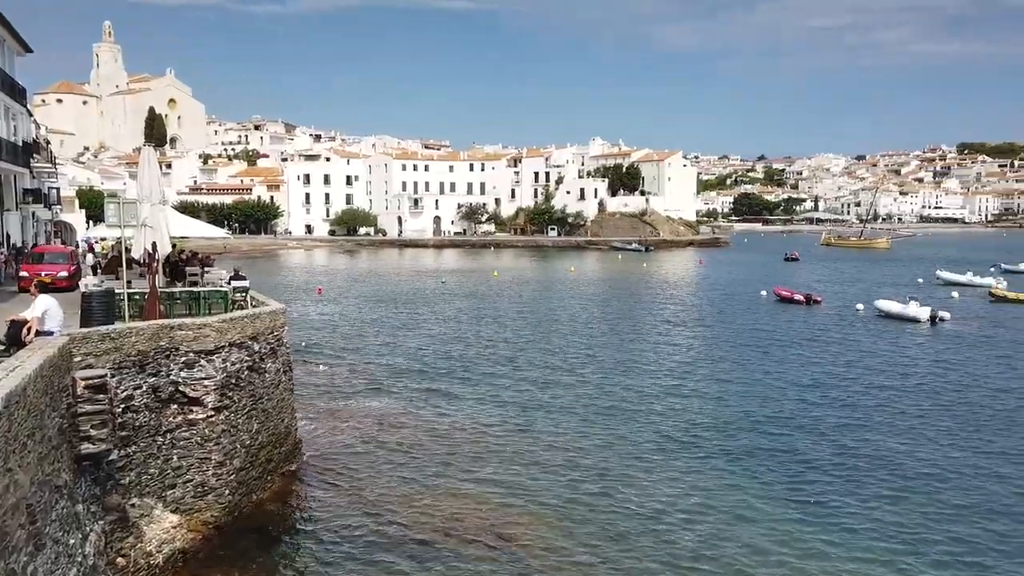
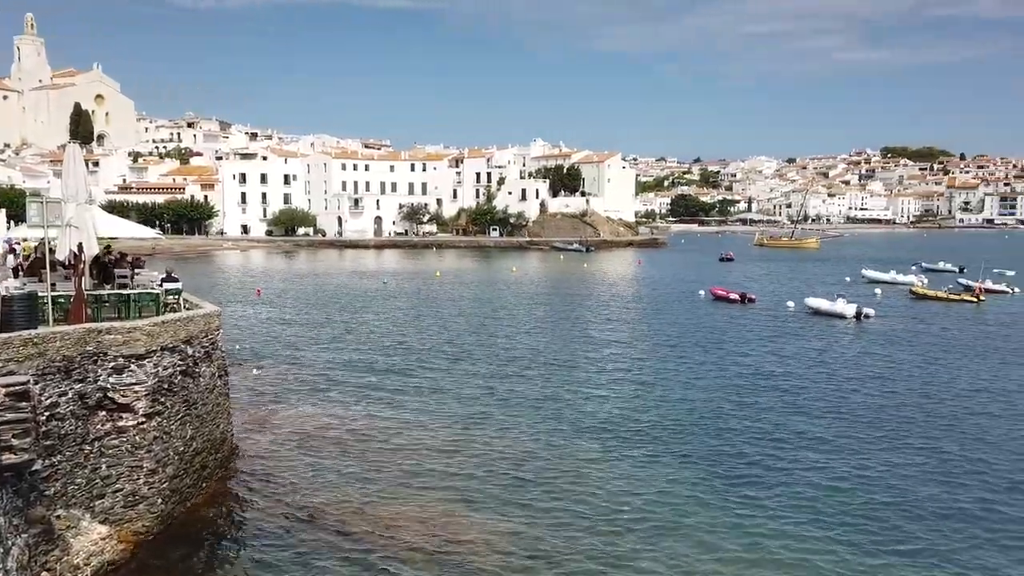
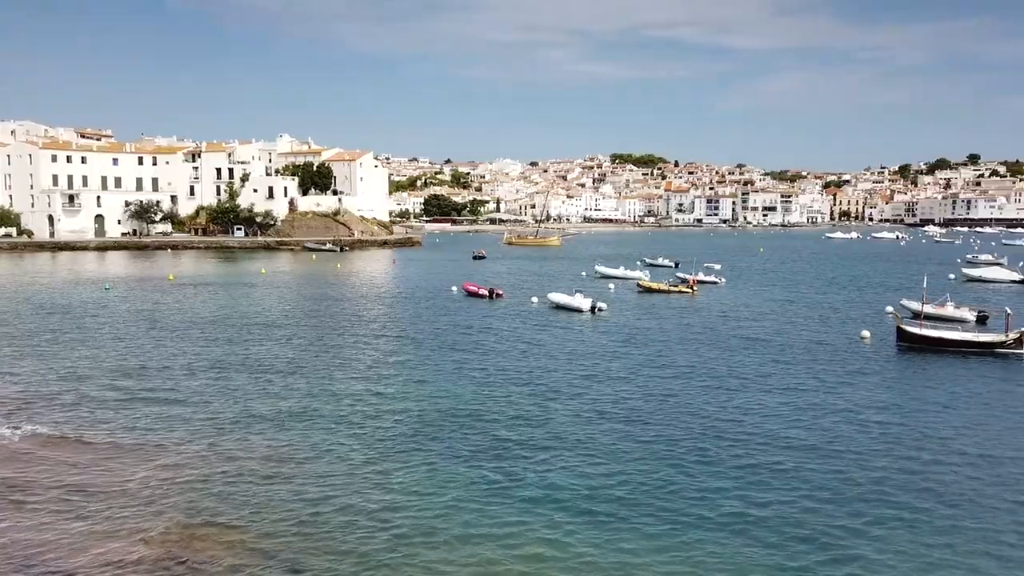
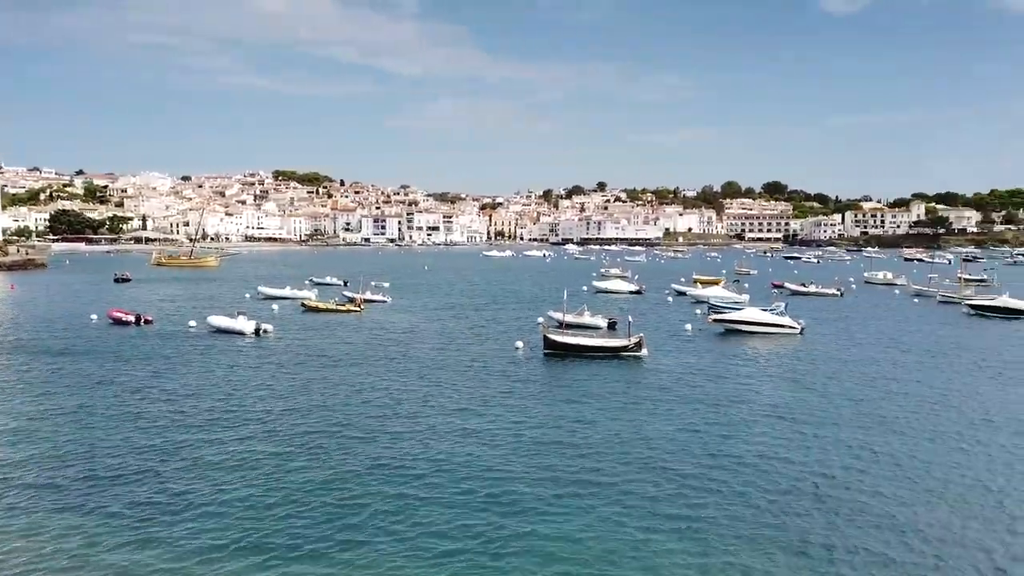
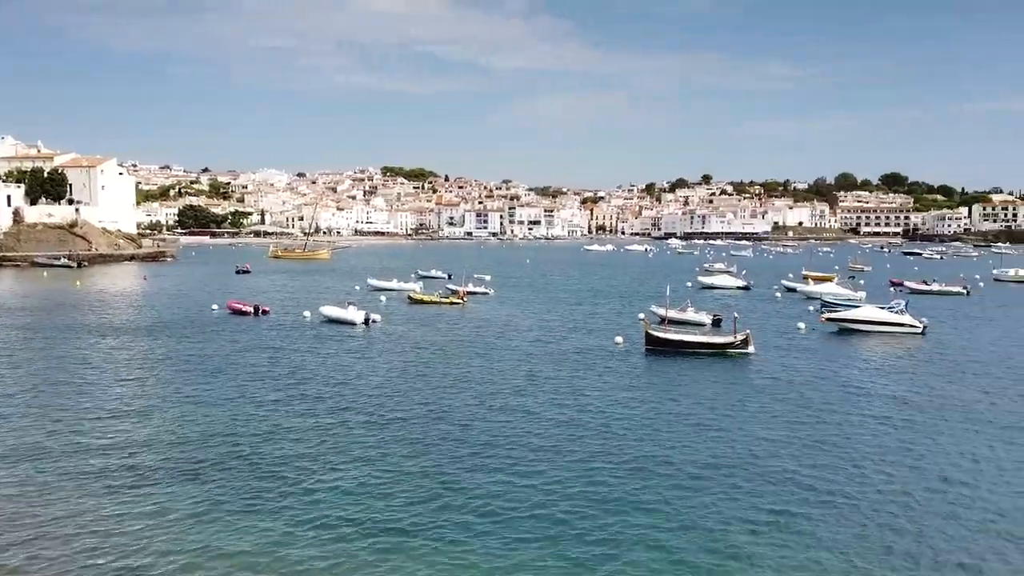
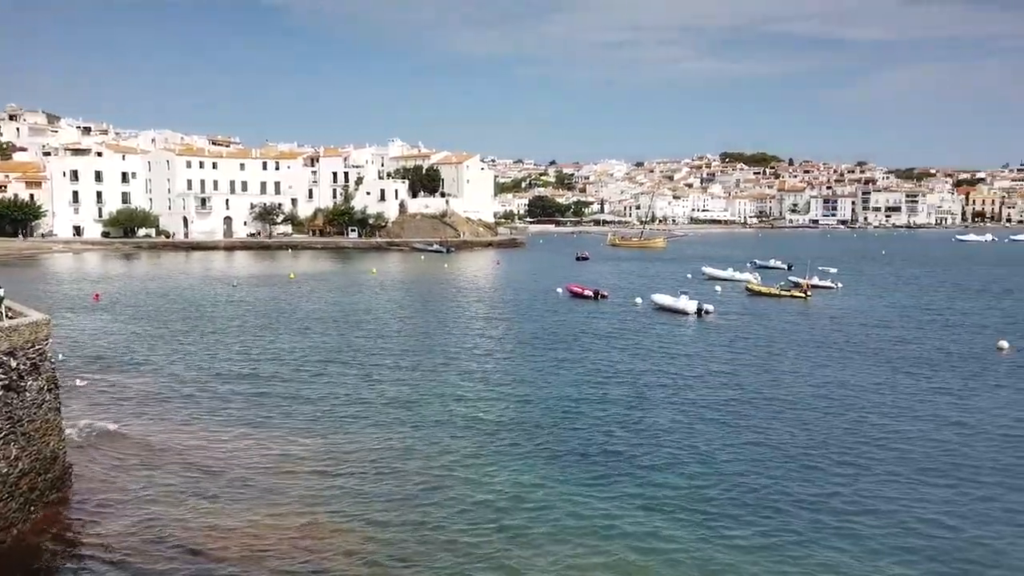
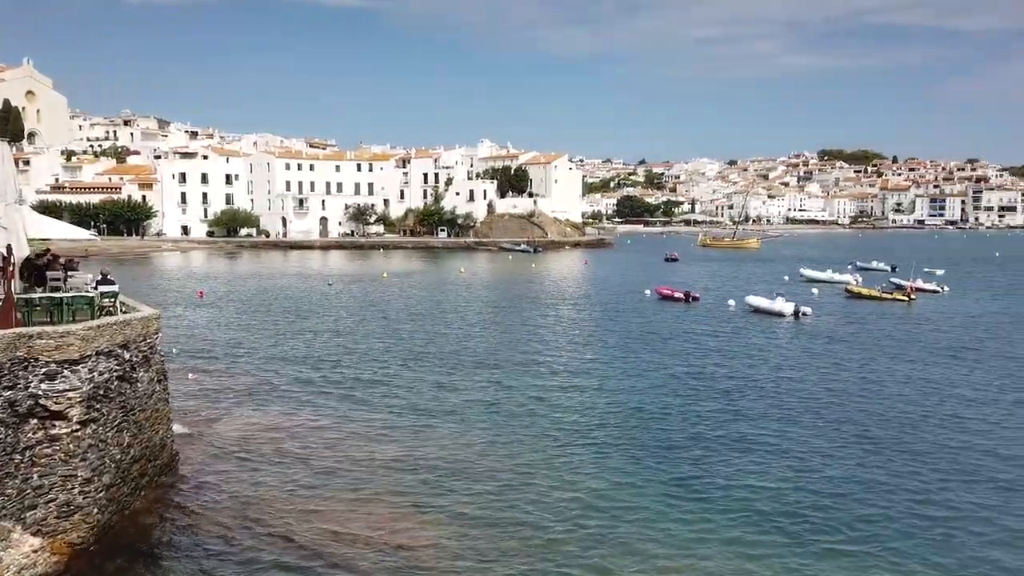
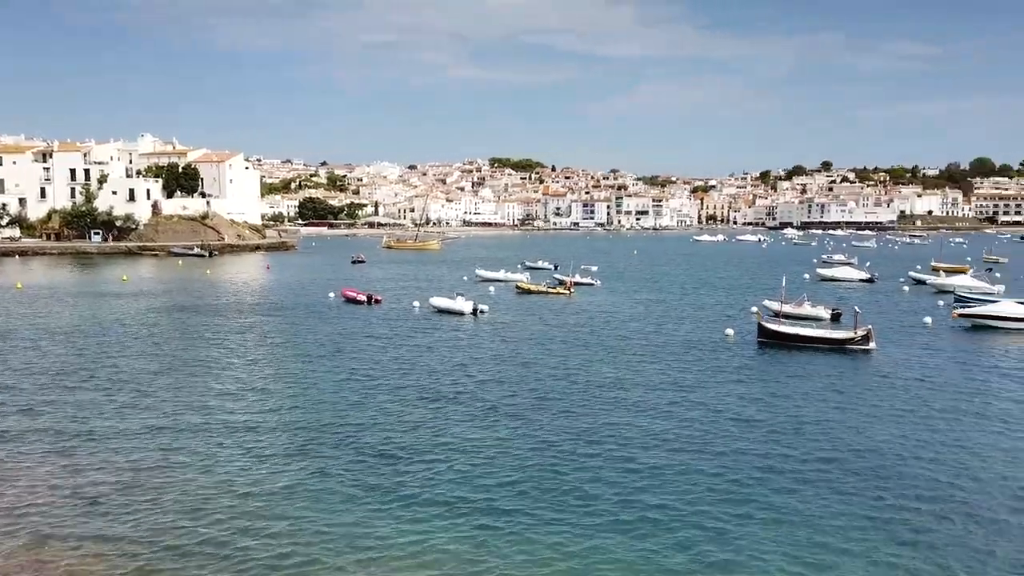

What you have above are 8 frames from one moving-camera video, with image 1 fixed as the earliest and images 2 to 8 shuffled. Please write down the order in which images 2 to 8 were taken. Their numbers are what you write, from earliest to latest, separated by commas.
2, 7, 6, 3, 8, 5, 4
